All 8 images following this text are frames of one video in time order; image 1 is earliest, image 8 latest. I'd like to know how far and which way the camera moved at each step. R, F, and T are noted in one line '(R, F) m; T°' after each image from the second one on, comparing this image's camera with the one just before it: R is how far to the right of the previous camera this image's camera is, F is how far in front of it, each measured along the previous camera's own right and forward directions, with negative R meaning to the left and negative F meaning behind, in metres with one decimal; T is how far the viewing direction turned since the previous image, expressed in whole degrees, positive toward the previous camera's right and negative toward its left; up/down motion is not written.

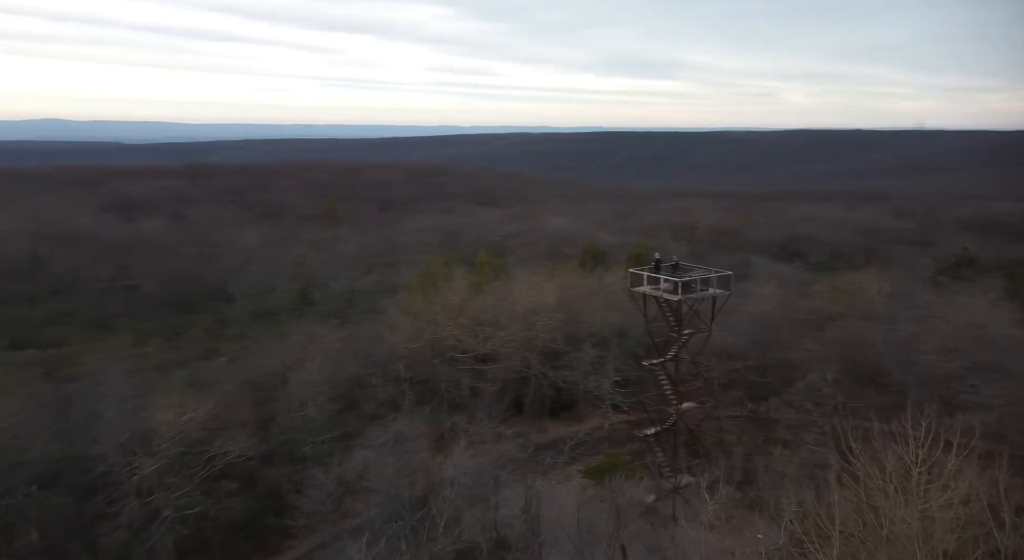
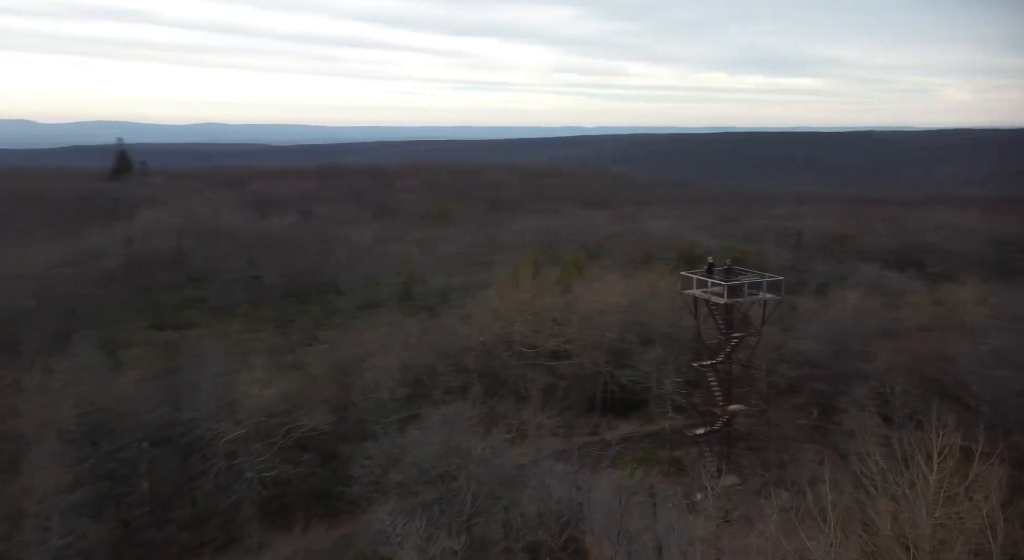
(+1.3, -0.8) m; -9°
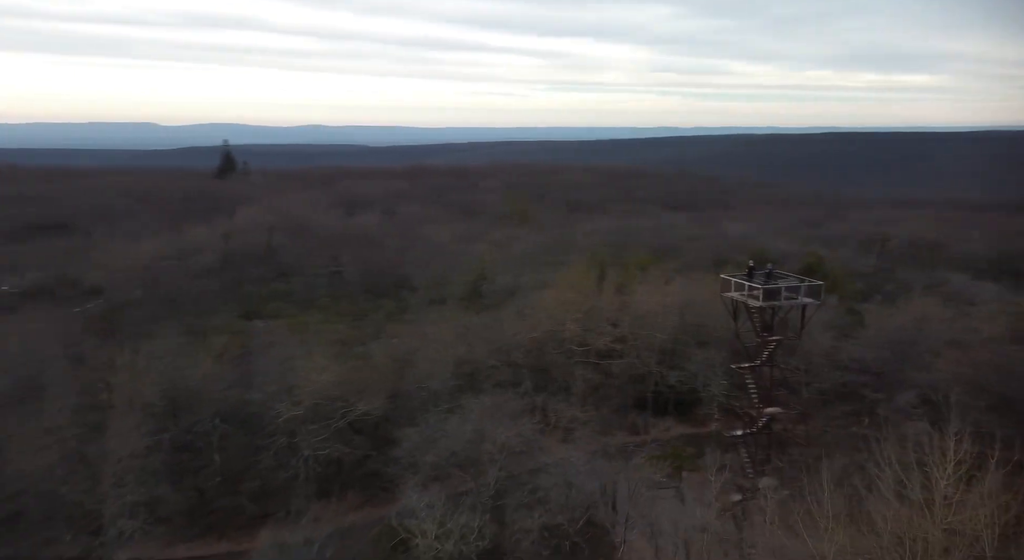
(+0.9, -0.7) m; -7°
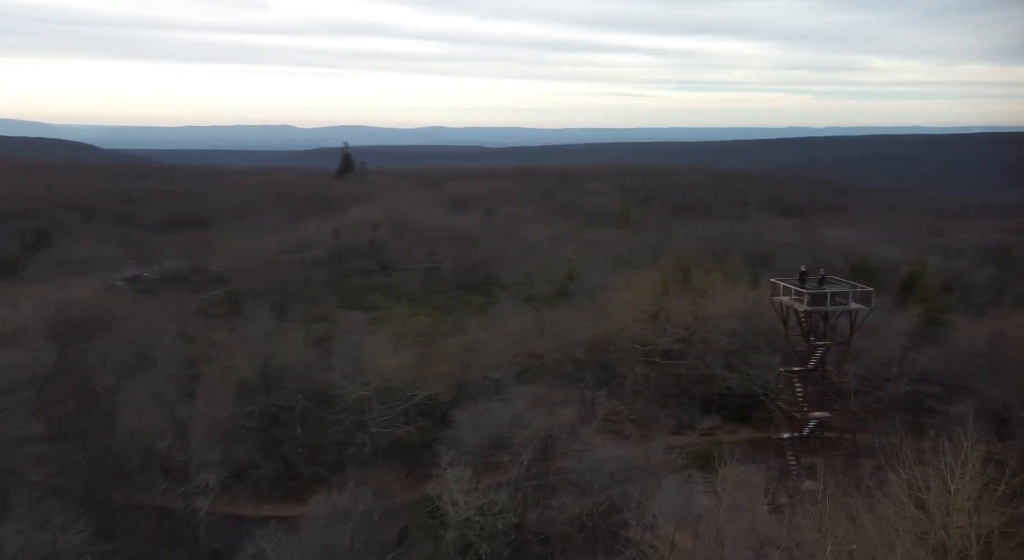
(+1.3, -0.9) m; -9°
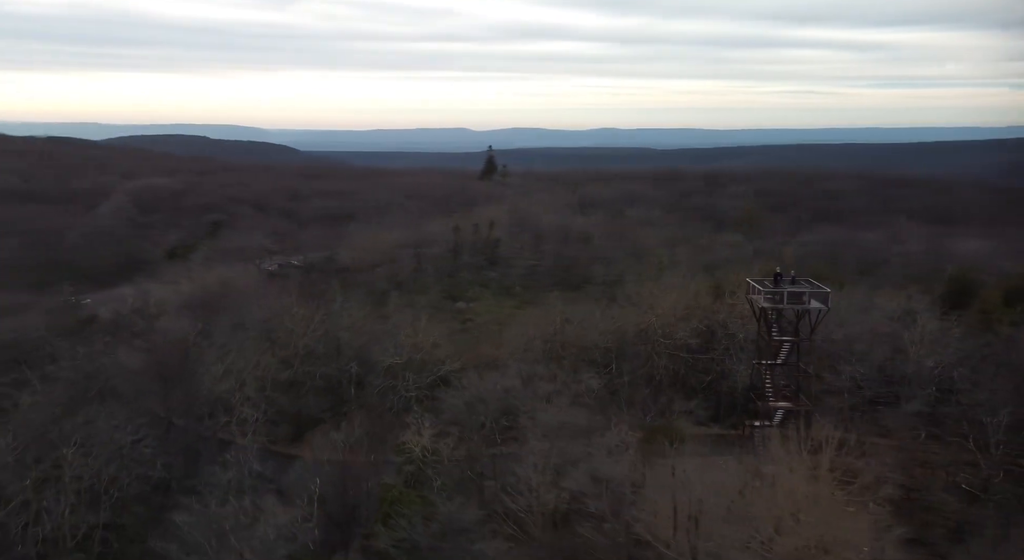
(+3.7, -2.0) m; -13°
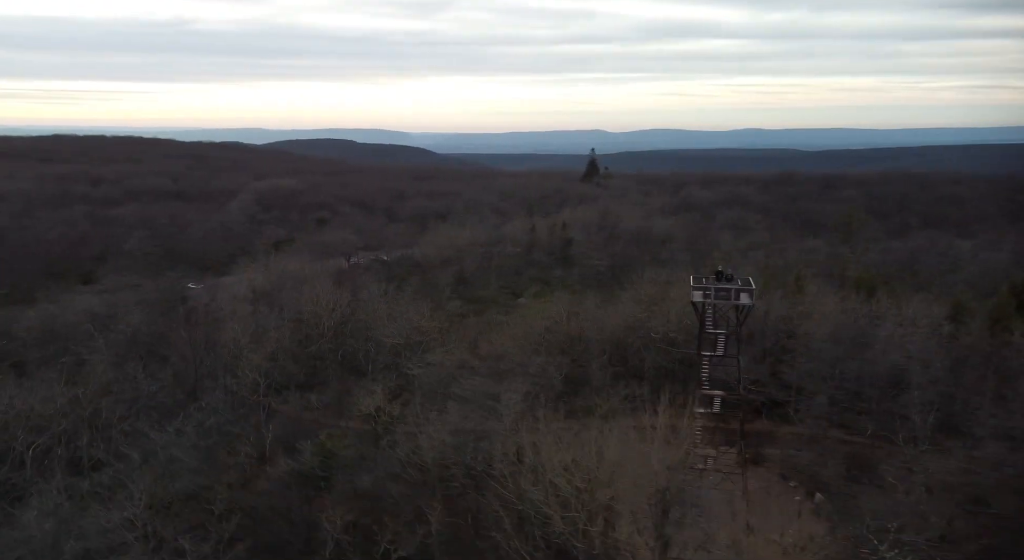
(+4.0, -1.7) m; -10°
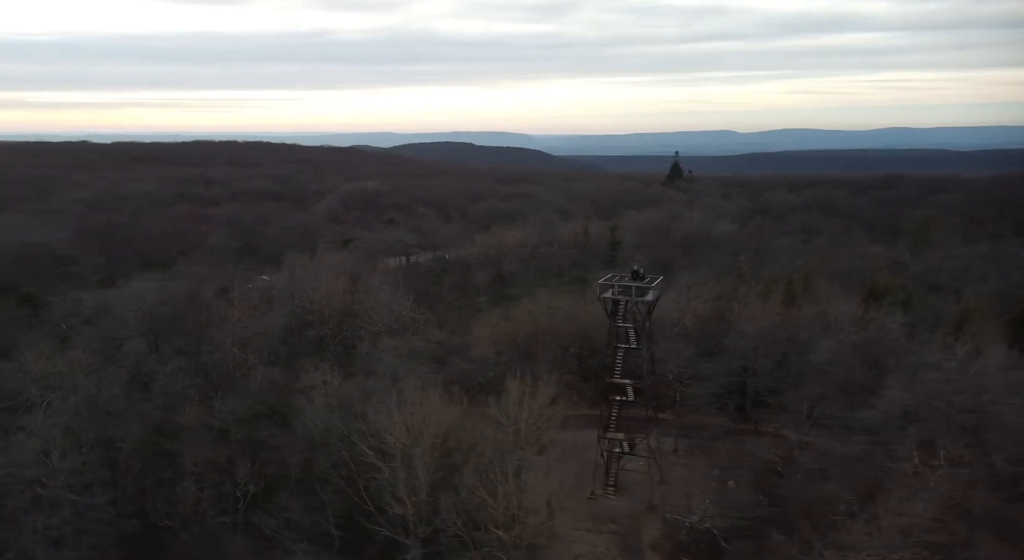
(+4.6, -1.6) m; -10°
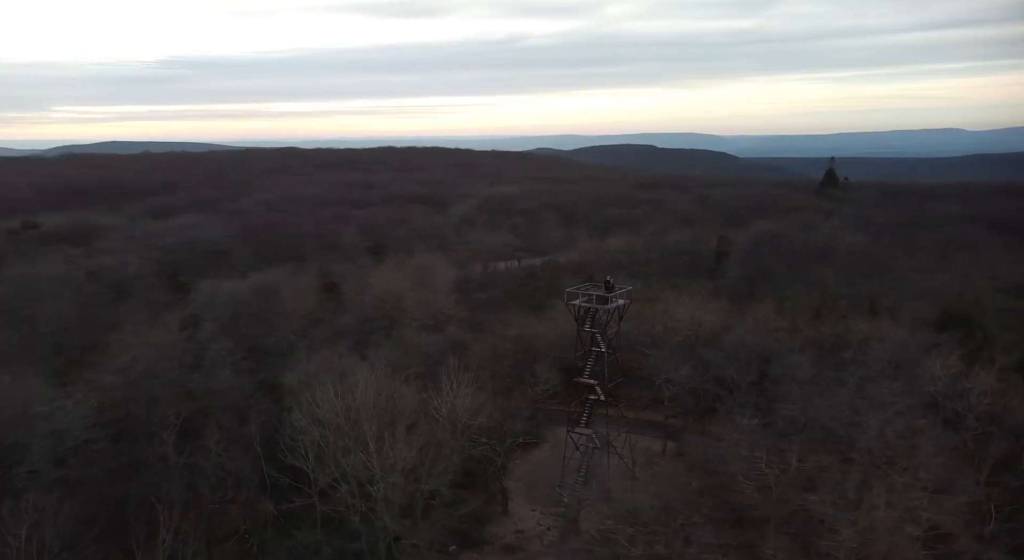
(+5.5, -1.5) m; -15°
